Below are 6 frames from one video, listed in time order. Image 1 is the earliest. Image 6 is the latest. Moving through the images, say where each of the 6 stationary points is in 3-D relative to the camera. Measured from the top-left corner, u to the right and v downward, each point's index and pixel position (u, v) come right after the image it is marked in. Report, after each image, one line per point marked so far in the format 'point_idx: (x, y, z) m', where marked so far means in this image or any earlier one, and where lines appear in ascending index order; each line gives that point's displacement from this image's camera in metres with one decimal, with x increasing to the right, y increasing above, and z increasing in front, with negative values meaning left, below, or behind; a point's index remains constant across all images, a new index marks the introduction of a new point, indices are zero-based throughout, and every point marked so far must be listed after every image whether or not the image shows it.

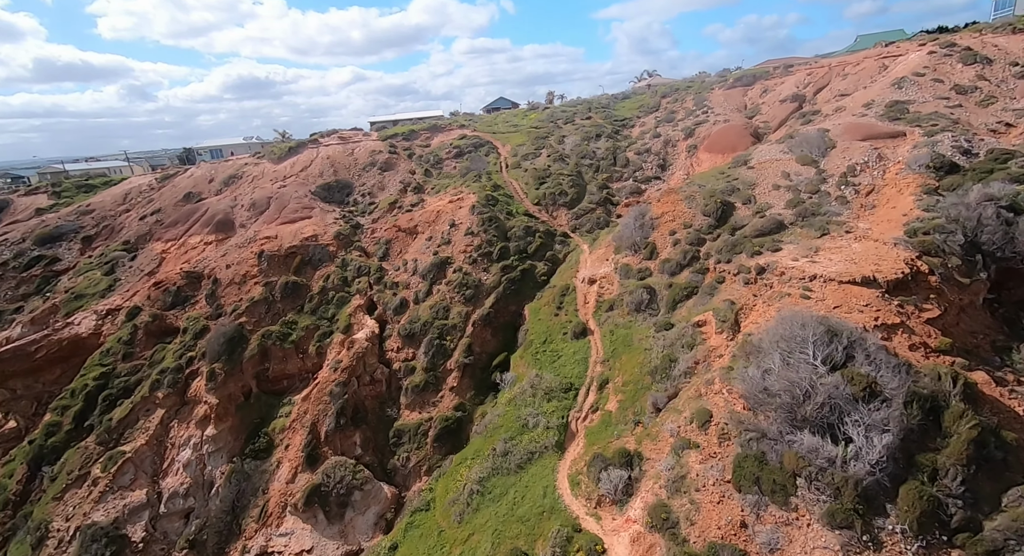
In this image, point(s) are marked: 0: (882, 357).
0: (+13.9, -3.0, +19.4) m
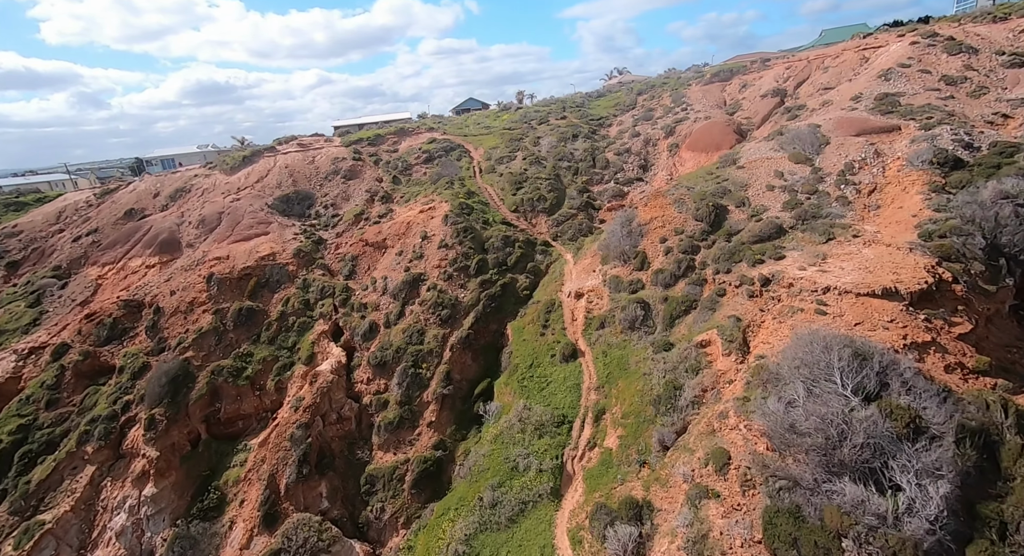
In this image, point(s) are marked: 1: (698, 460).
0: (+13.4, -3.5, +17.0) m
1: (+6.9, -6.8, +19.2) m
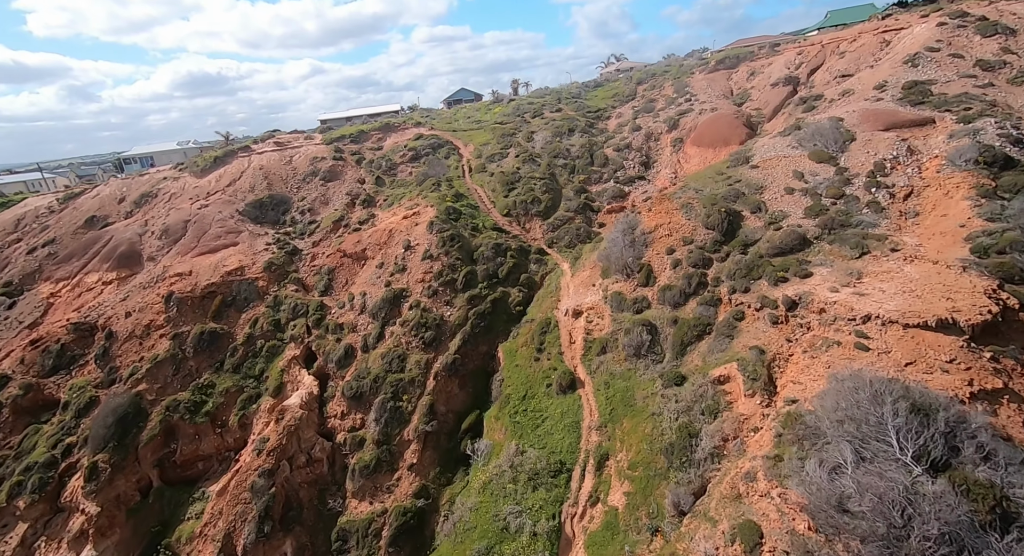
0: (+13.0, -4.6, +13.7) m
1: (+6.5, -7.9, +16.0) m
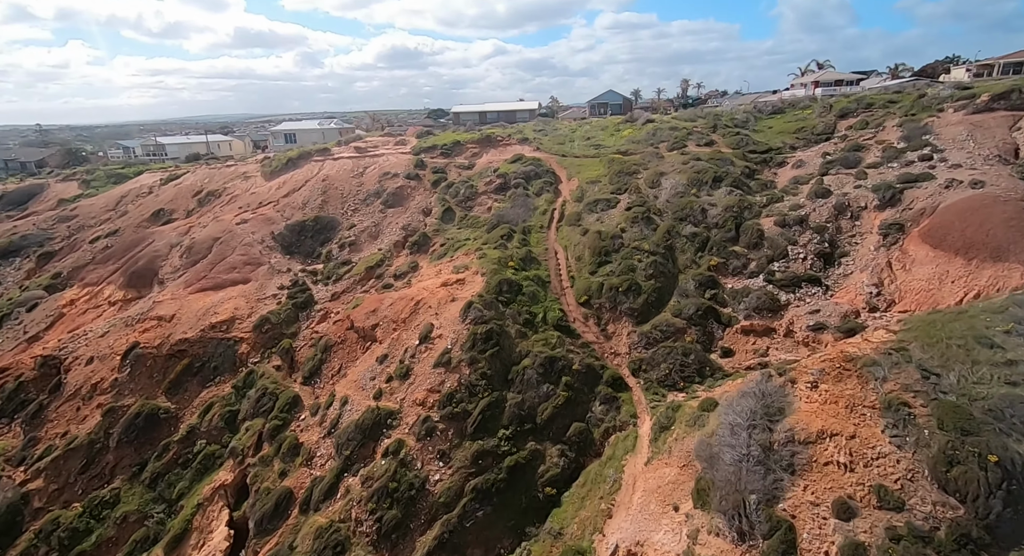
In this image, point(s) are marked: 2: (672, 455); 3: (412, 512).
0: (+7.9, -13.0, -1.4) m
1: (+1.8, -15.2, +2.6) m
2: (+5.8, -6.3, +18.6) m
3: (-3.7, -8.7, +19.3) m
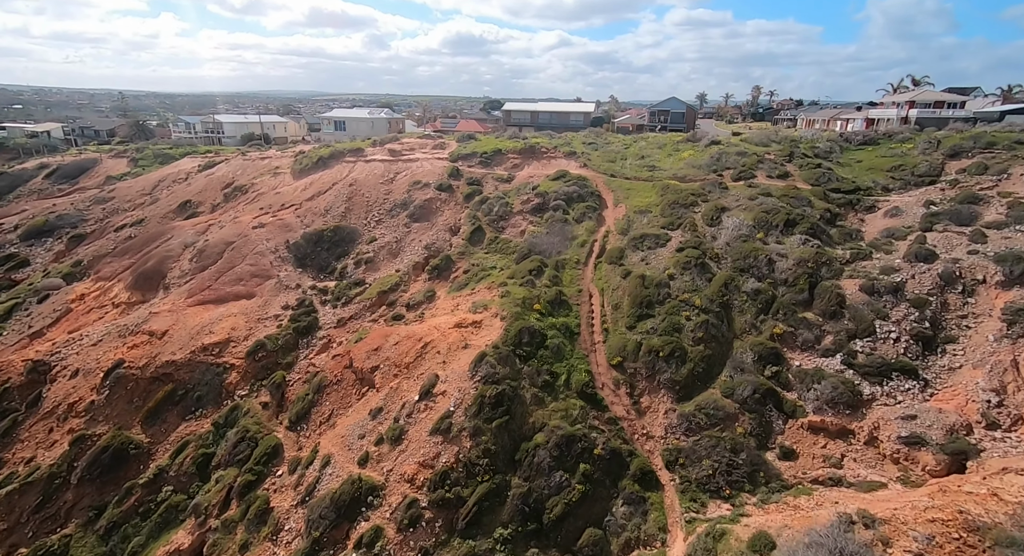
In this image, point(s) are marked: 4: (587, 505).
0: (+5.3, -16.3, -5.6) m
1: (-0.6, -17.9, -1.0) m
2: (+5.5, -9.2, +14.4) m
3: (-4.1, -10.7, +15.9) m
4: (+2.7, -8.2, +18.5) m
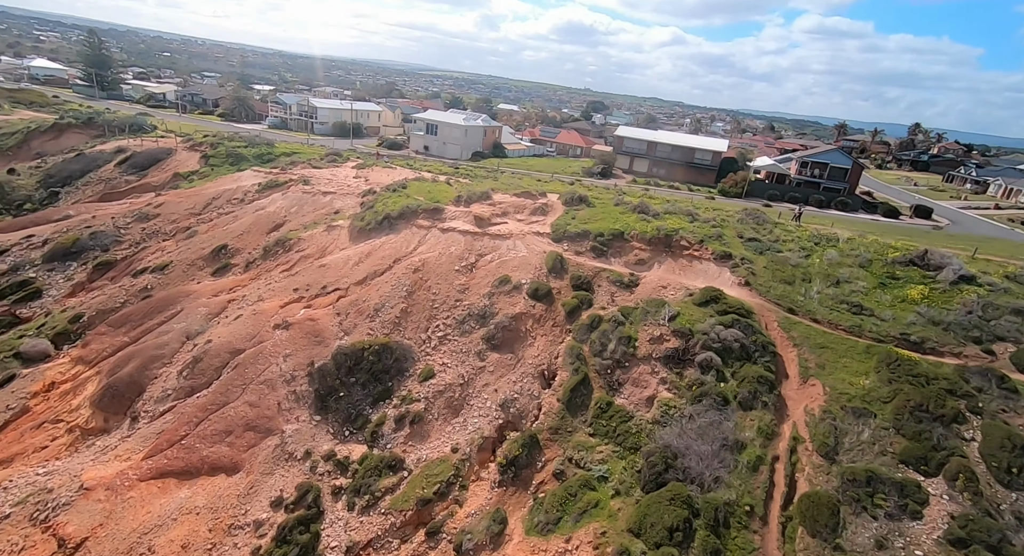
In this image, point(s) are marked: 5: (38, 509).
0: (+2.0, -25.6, -17.6) m
1: (-3.3, -26.3, -12.2) m
2: (+6.1, -18.4, +1.9) m
3: (-3.3, -18.5, +4.8) m
4: (+4.1, -17.0, +6.5) m
5: (-16.6, -8.2, +18.3) m
